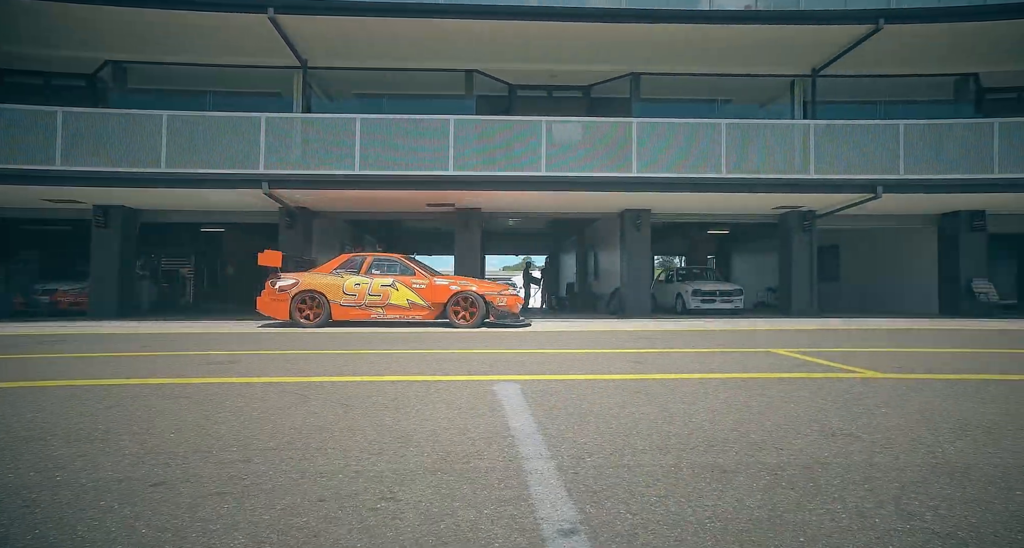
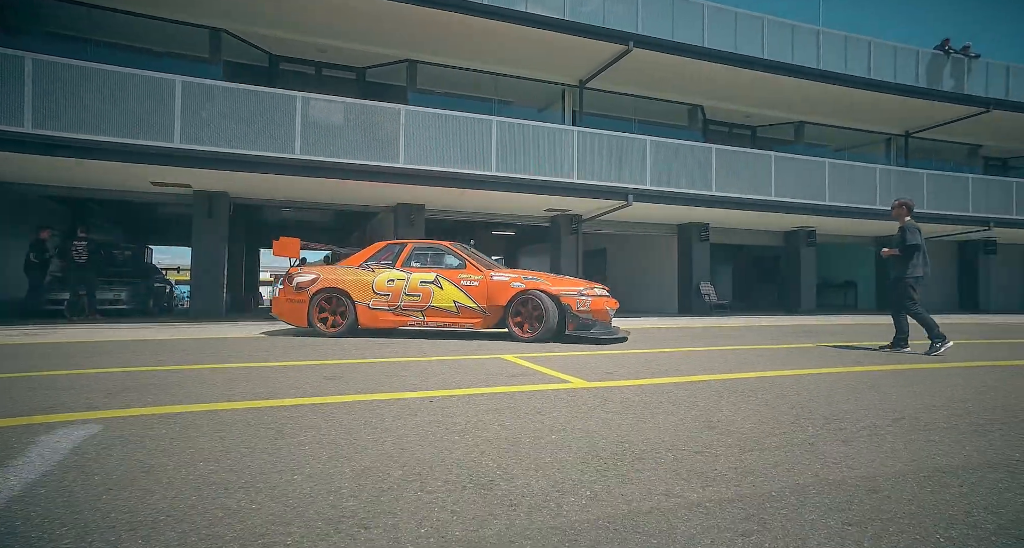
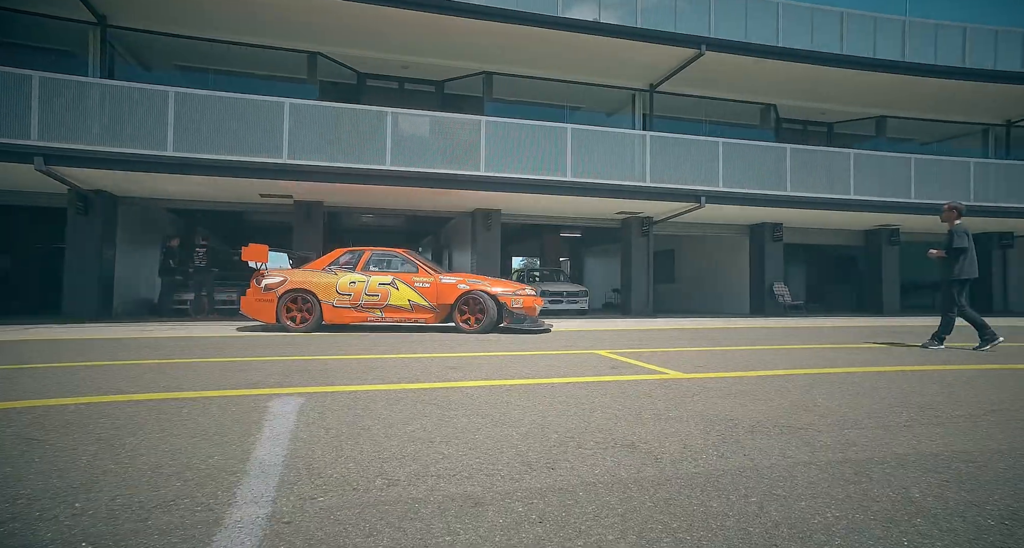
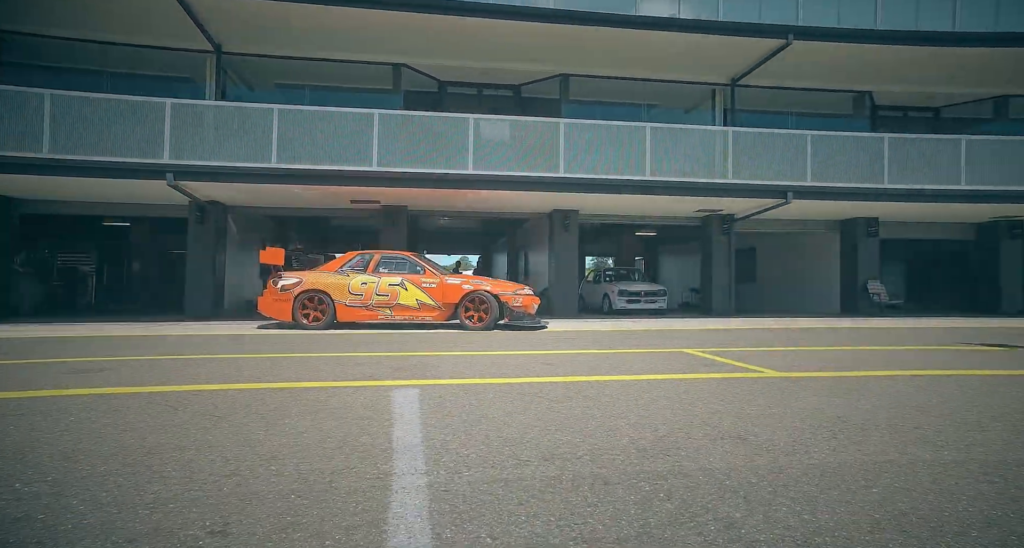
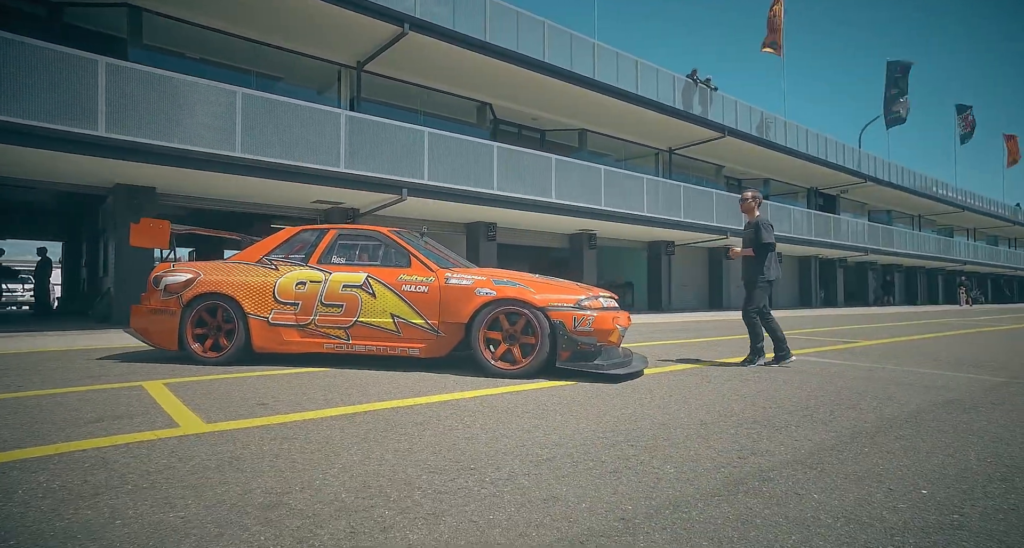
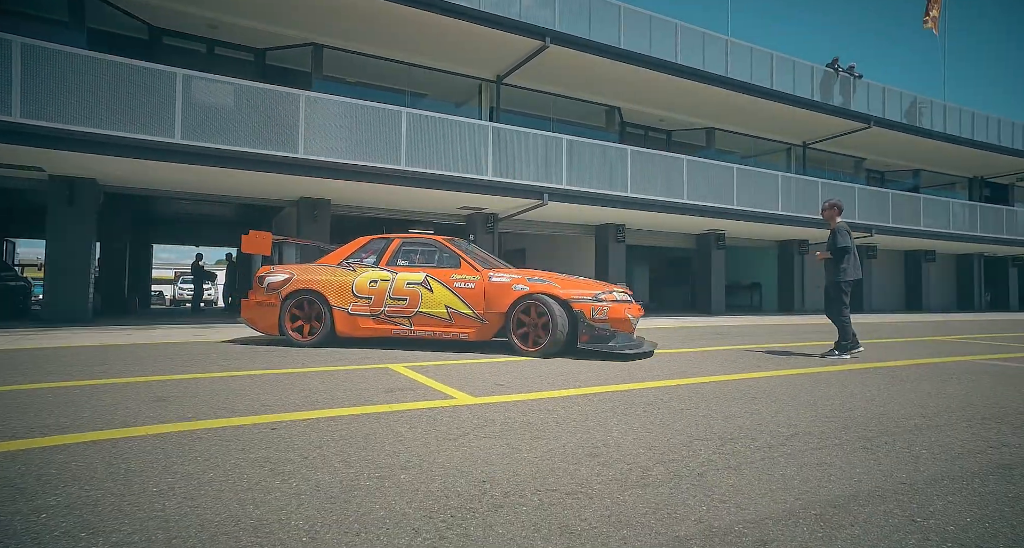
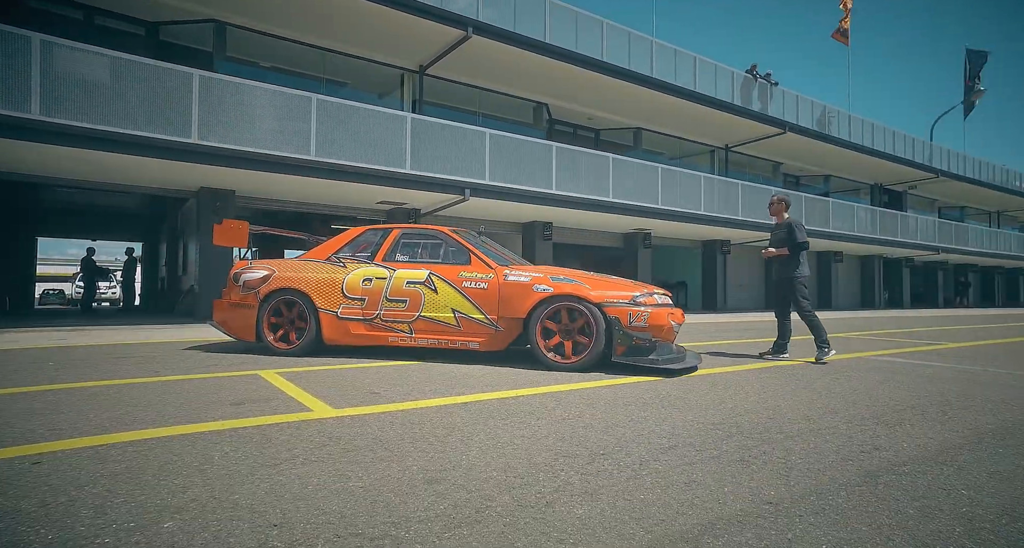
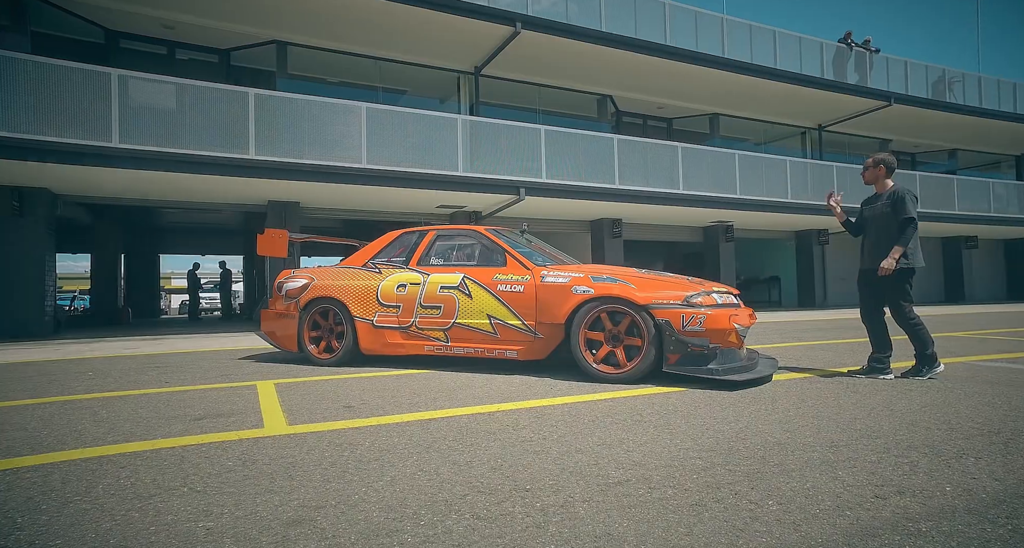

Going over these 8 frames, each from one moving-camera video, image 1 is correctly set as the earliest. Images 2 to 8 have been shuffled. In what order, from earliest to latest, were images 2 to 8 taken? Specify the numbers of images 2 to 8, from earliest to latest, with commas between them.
4, 3, 2, 6, 7, 5, 8
